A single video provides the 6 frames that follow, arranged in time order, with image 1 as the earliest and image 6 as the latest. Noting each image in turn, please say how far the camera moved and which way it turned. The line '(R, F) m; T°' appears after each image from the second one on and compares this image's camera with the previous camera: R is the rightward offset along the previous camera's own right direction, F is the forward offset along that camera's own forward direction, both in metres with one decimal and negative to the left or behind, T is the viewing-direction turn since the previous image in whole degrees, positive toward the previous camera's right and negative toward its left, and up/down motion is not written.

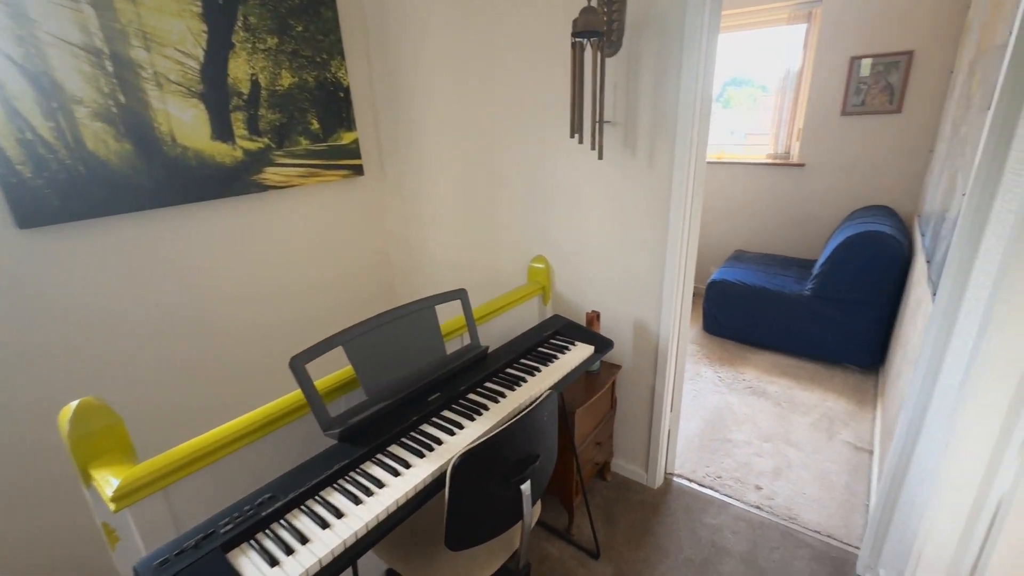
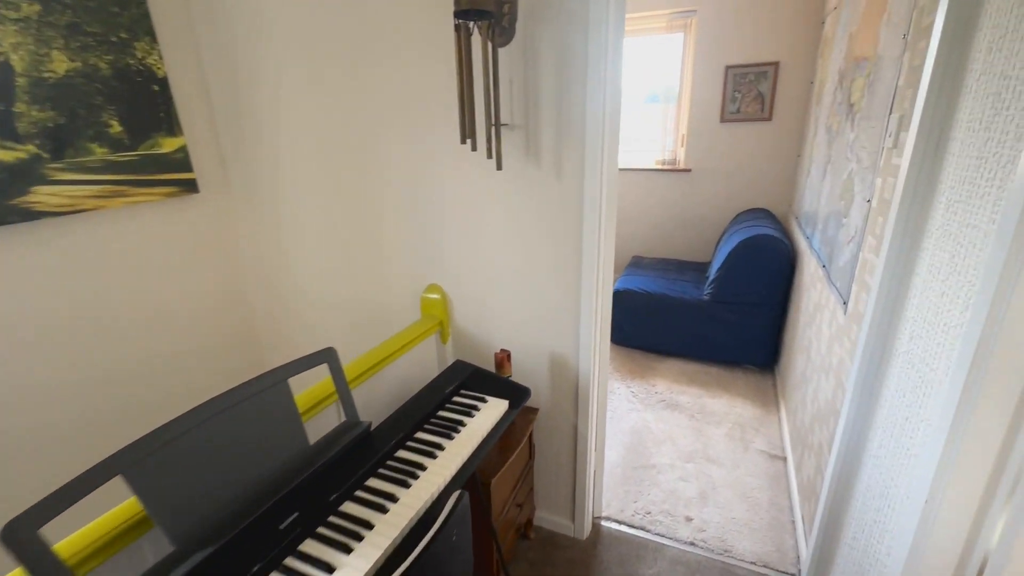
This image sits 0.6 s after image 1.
(0.0, +0.3) m; +12°
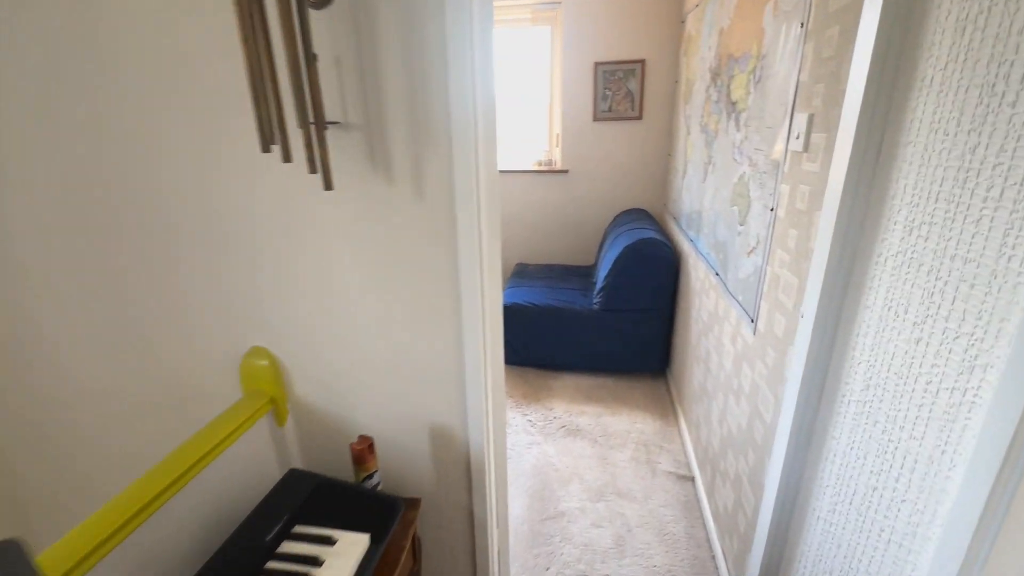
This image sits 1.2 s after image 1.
(+0.1, +0.3) m; +14°
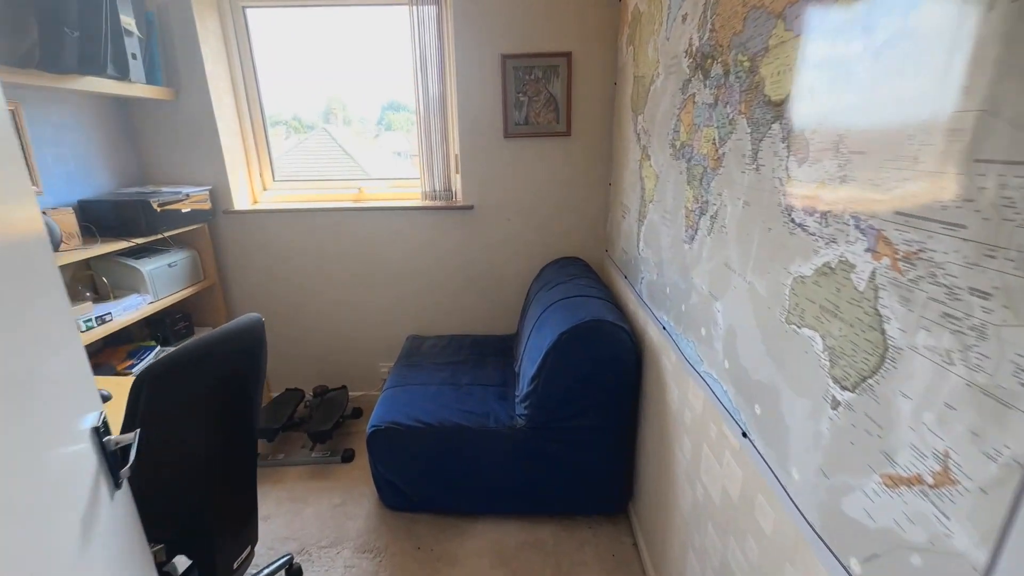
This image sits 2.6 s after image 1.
(+0.2, +0.9) m; +9°
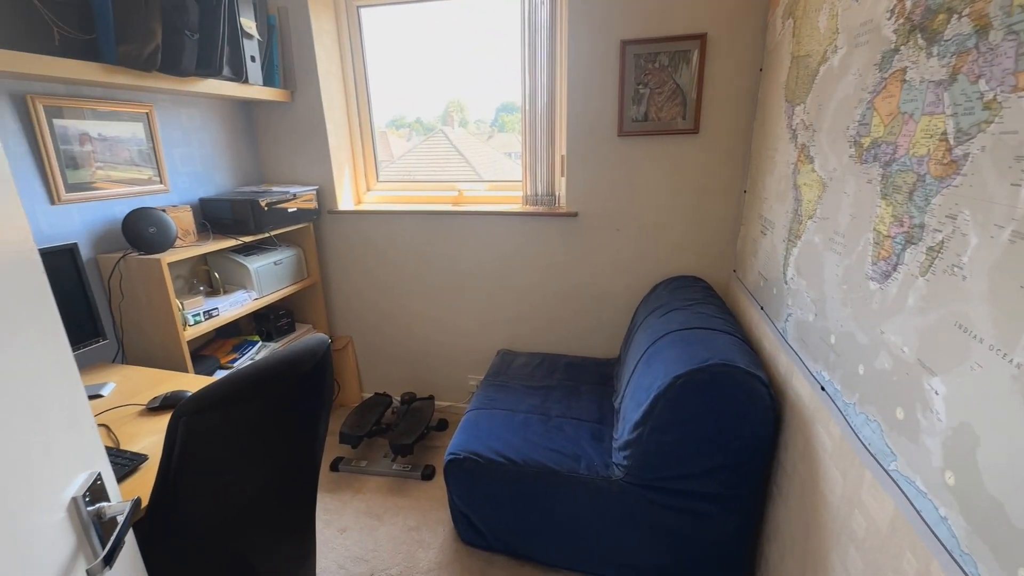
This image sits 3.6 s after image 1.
(0.0, +0.2) m; -12°
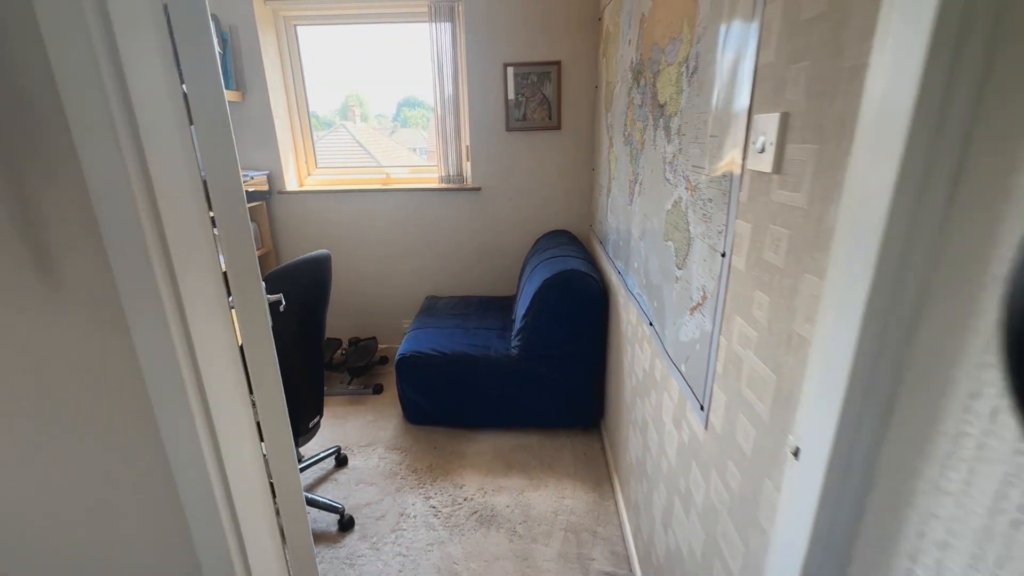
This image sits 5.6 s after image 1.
(-0.1, -0.7) m; +11°
